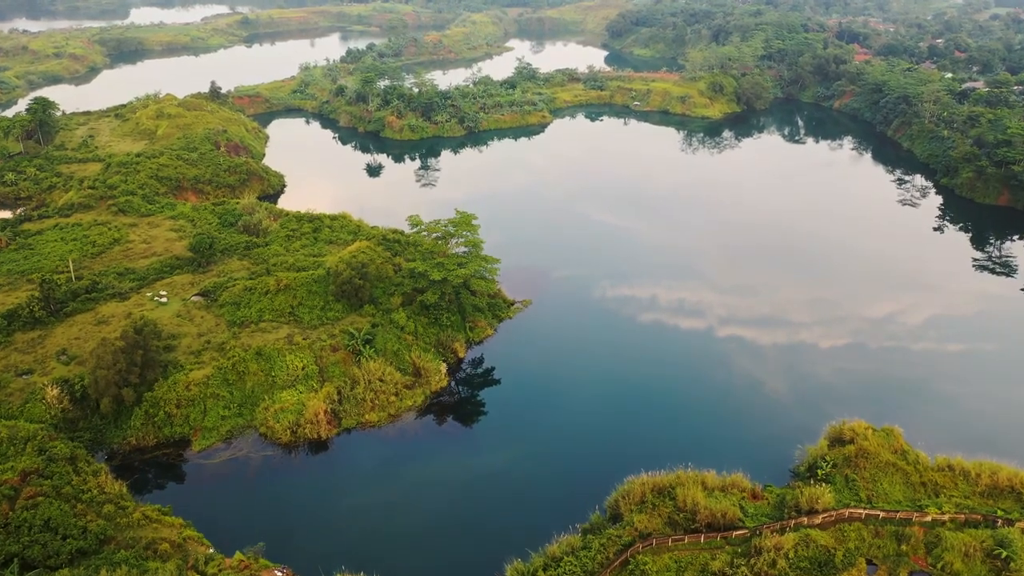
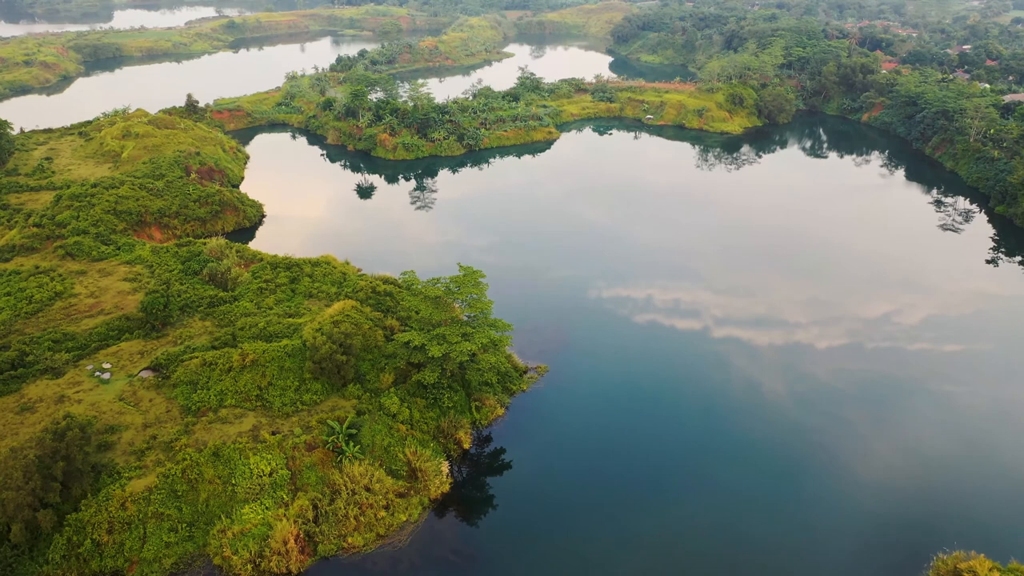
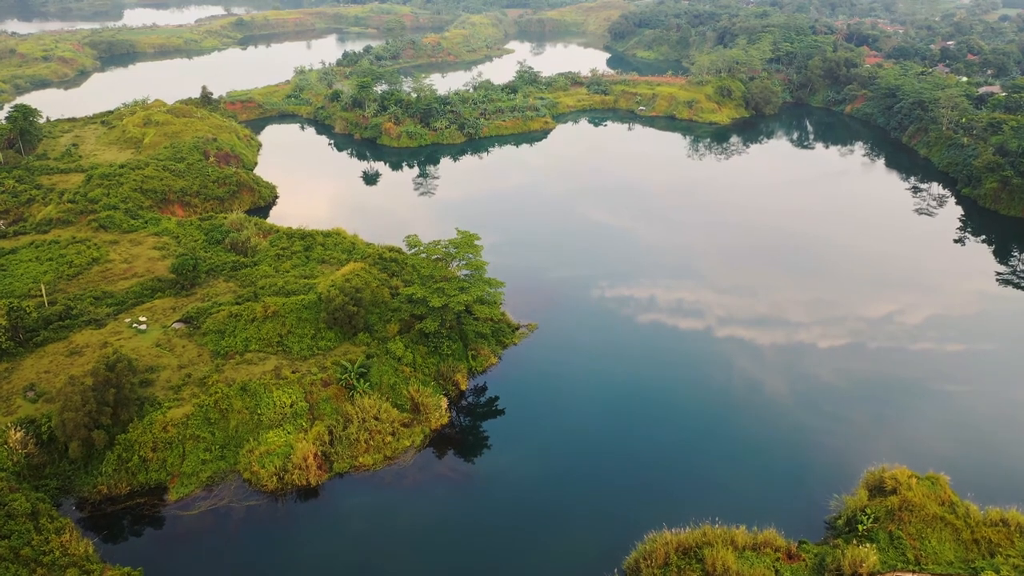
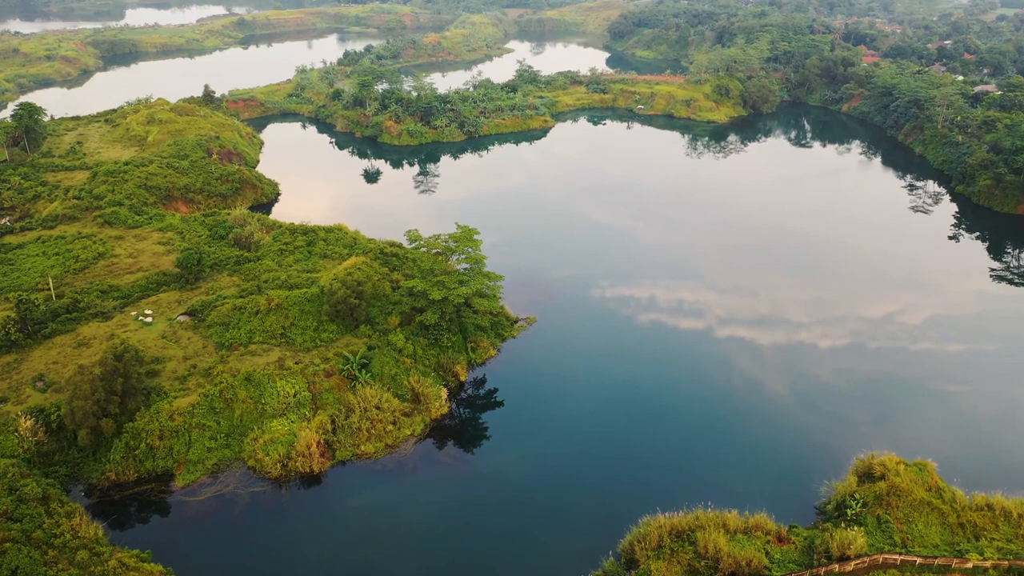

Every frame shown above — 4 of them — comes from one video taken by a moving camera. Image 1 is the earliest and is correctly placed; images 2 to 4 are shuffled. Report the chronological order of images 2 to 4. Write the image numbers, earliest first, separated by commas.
4, 3, 2
